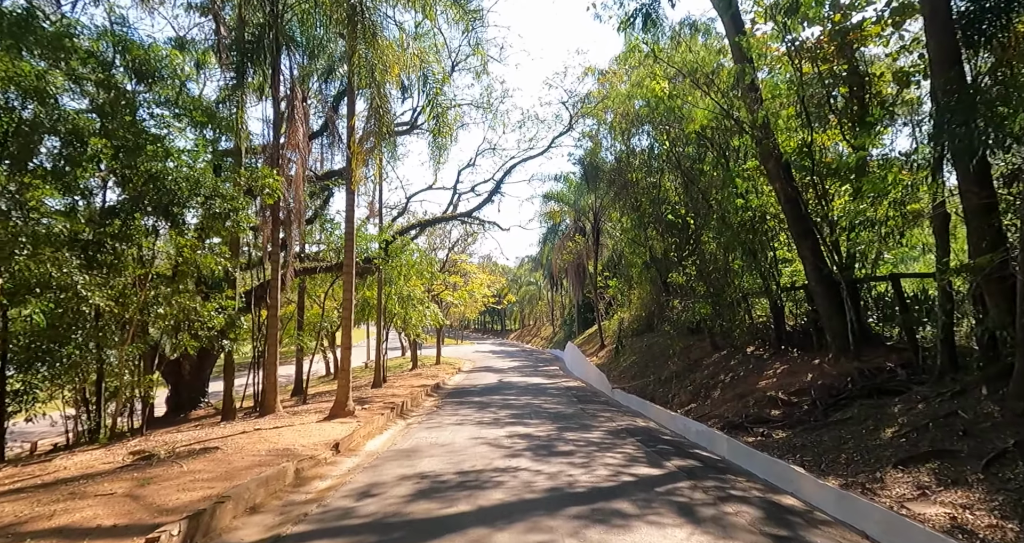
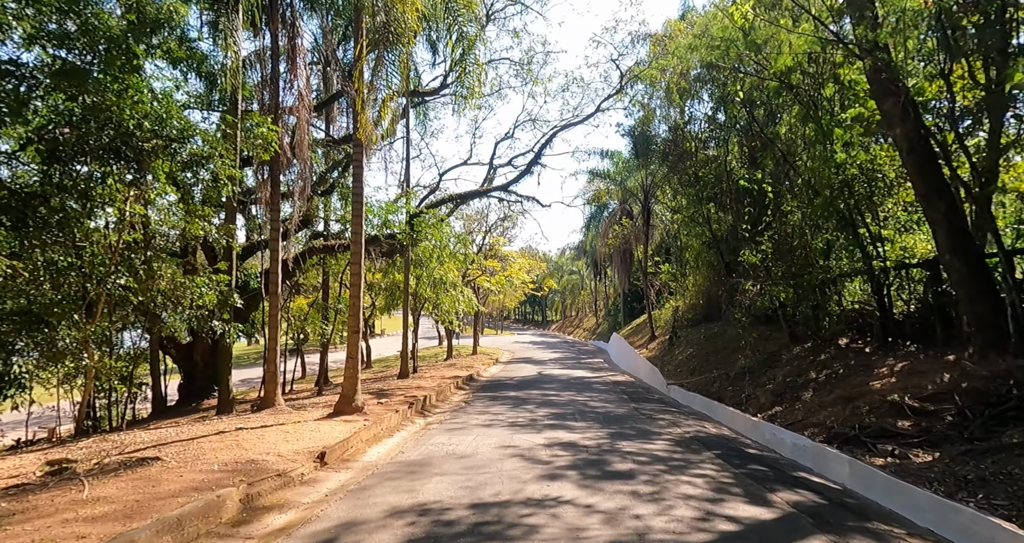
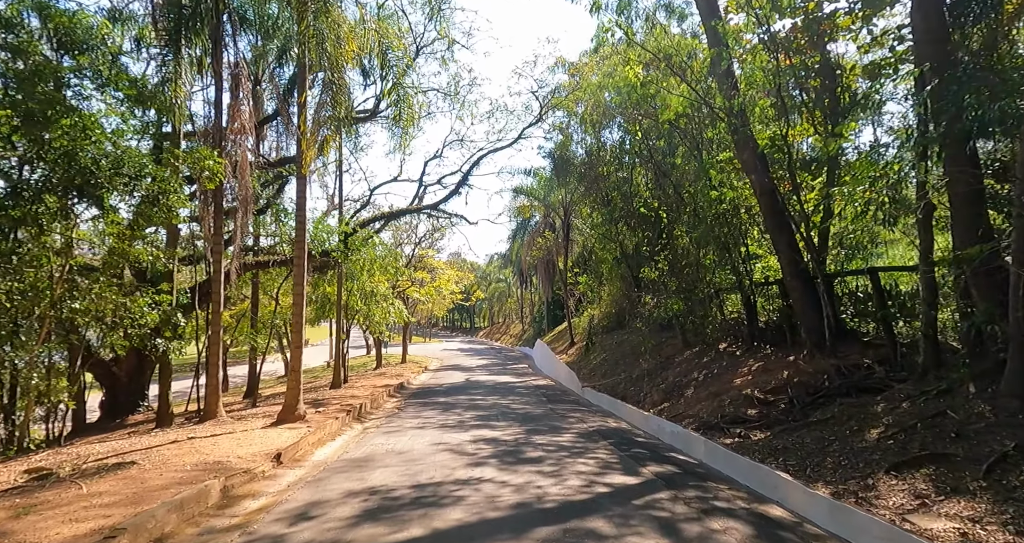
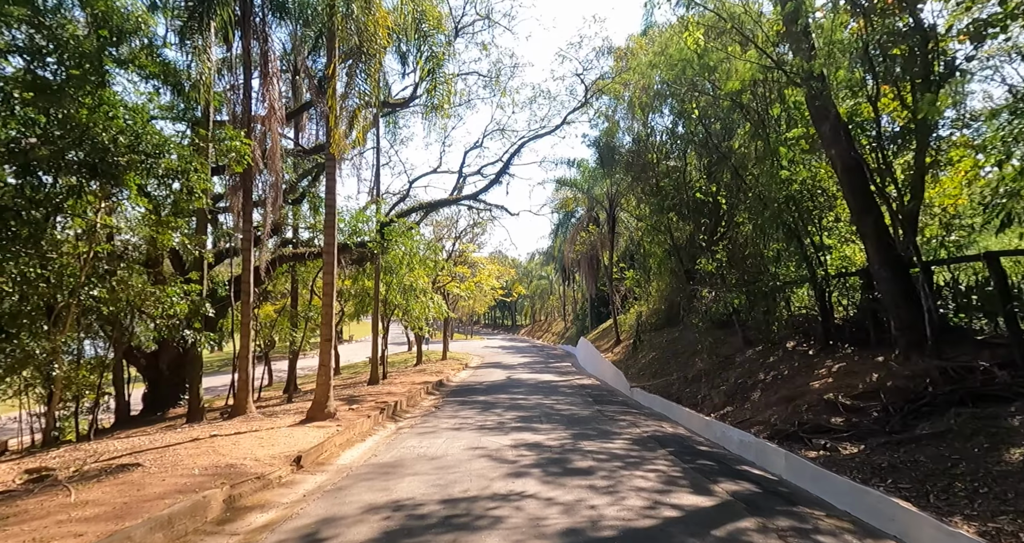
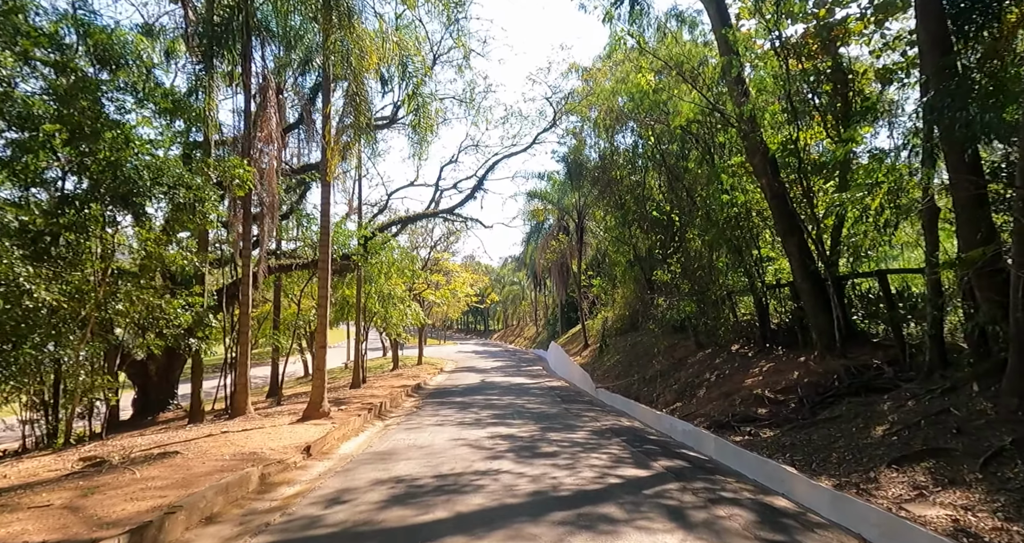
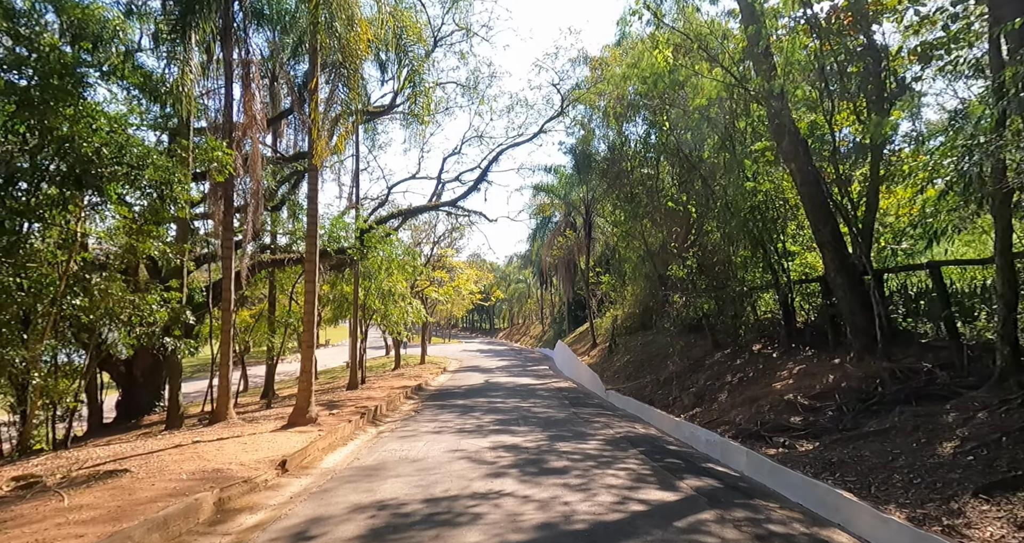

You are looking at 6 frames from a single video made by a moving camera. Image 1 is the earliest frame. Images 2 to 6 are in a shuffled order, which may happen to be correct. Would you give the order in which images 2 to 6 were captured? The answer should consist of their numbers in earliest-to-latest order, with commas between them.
5, 3, 6, 4, 2
